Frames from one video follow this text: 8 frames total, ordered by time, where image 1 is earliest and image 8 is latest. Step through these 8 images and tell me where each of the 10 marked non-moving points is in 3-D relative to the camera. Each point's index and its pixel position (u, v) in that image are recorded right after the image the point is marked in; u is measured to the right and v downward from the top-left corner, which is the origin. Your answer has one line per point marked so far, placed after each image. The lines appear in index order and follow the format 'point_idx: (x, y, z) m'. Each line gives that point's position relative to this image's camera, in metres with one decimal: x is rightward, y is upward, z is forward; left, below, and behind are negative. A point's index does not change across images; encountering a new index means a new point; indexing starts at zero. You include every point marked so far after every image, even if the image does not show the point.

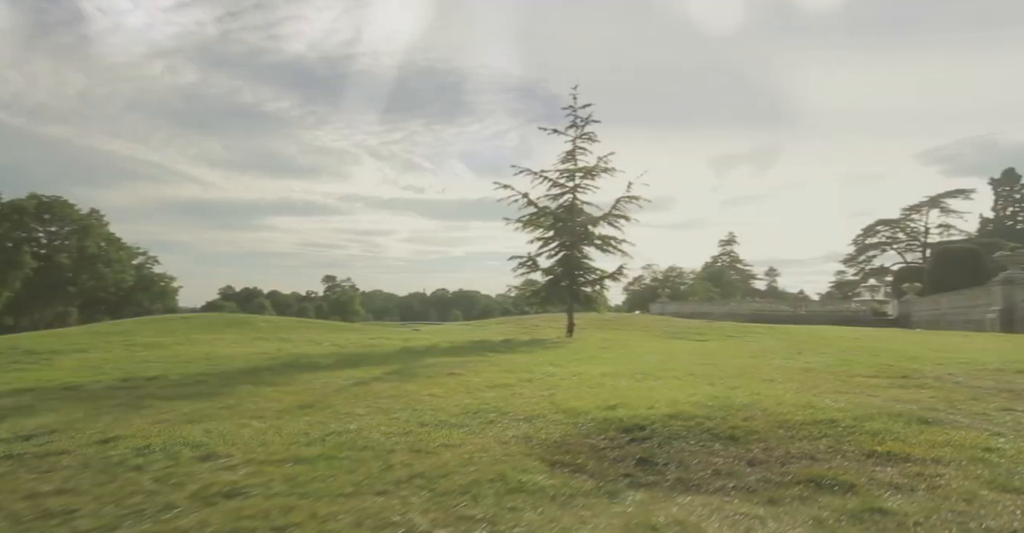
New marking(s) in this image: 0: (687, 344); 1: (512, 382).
0: (+2.3, -1.1, +8.1) m
1: (0.0, -0.6, +3.4) m
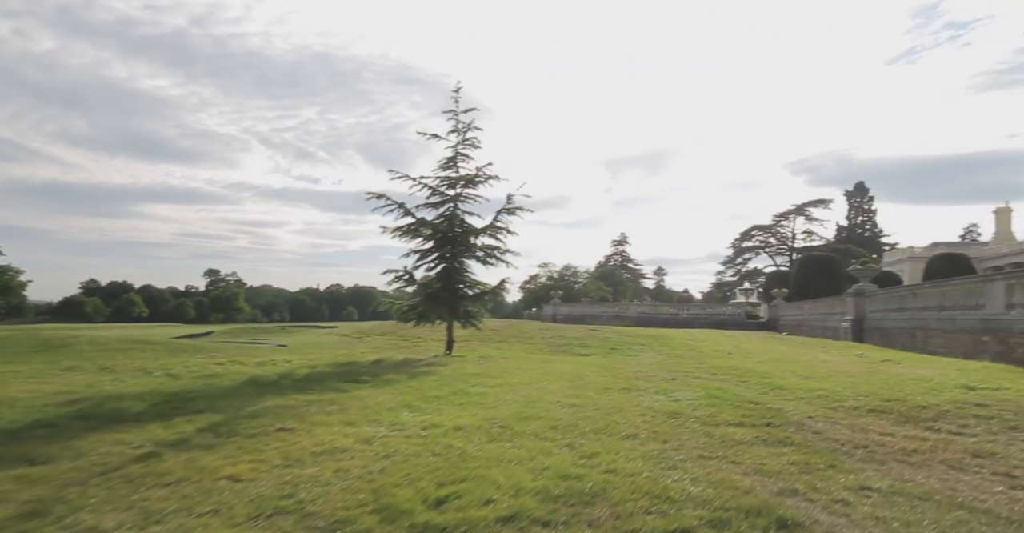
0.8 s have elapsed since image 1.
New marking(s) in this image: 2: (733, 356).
0: (+0.7, -1.3, +7.9) m
1: (-0.8, -0.8, +2.9) m
2: (+3.6, -1.5, +10.2) m
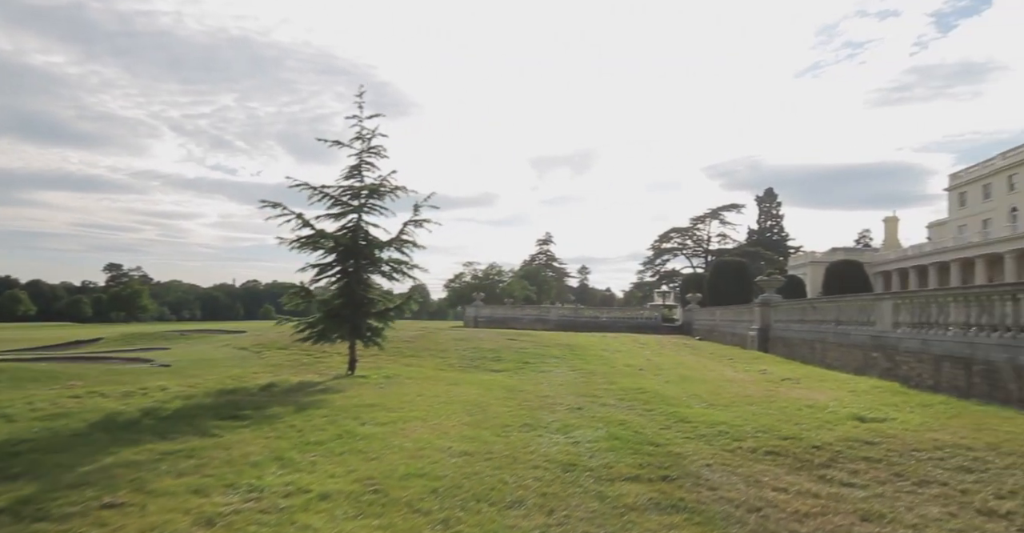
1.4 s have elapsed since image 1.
0: (-0.5, -1.5, +7.6) m
1: (-1.3, -1.1, +2.5) m
2: (+2.2, -1.7, +10.2) m
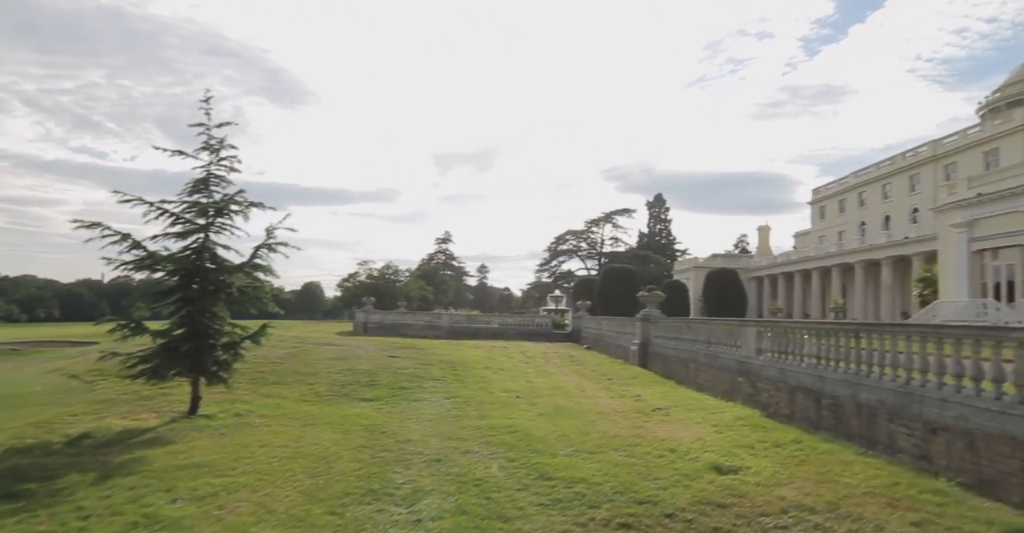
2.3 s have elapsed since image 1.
0: (-2.1, -1.9, +7.0) m
1: (-2.0, -1.4, +1.8) m
2: (+0.1, -2.2, +10.0) m
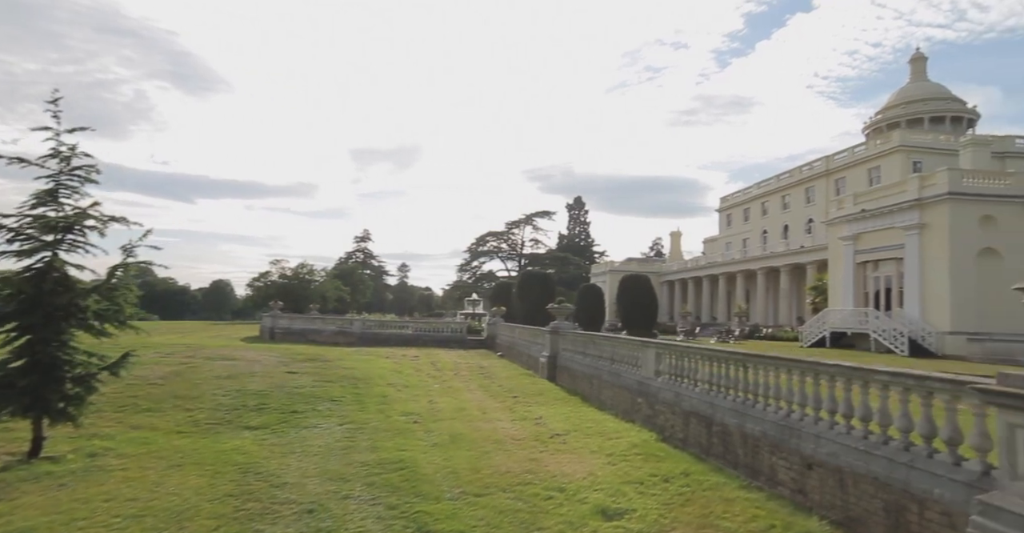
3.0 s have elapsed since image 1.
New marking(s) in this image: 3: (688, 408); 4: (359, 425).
0: (-3.3, -2.1, +6.4) m
1: (-2.6, -1.7, +1.2) m
2: (-1.5, -2.5, +9.6) m
3: (+2.4, -1.9, +8.4) m
4: (-2.4, -2.5, +9.7) m
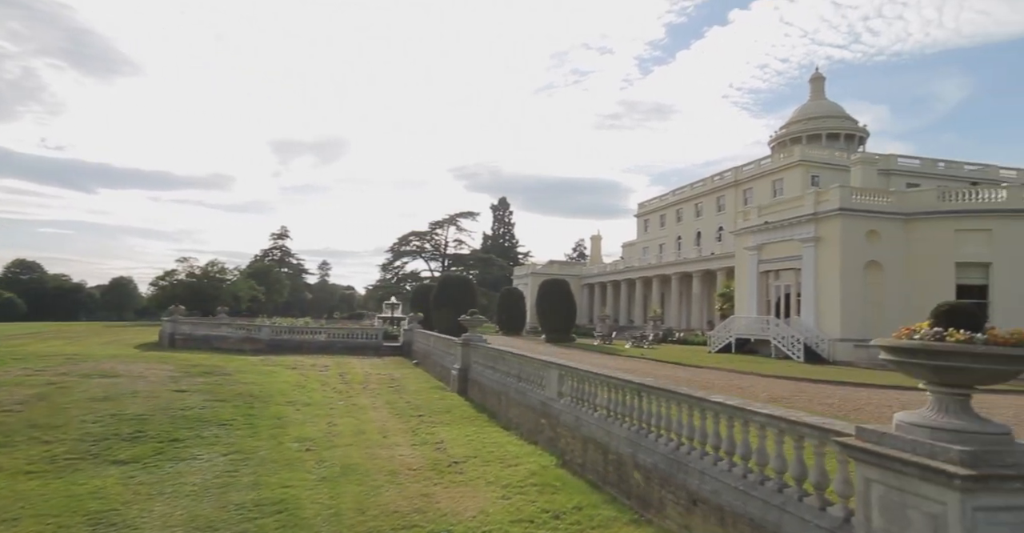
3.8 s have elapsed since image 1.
0: (-4.3, -2.4, +5.7) m
1: (-3.0, -1.9, +0.6) m
2: (-3.0, -2.8, +9.1) m
3: (+1.0, -2.3, +8.4) m
4: (-3.9, -2.7, +9.1) m
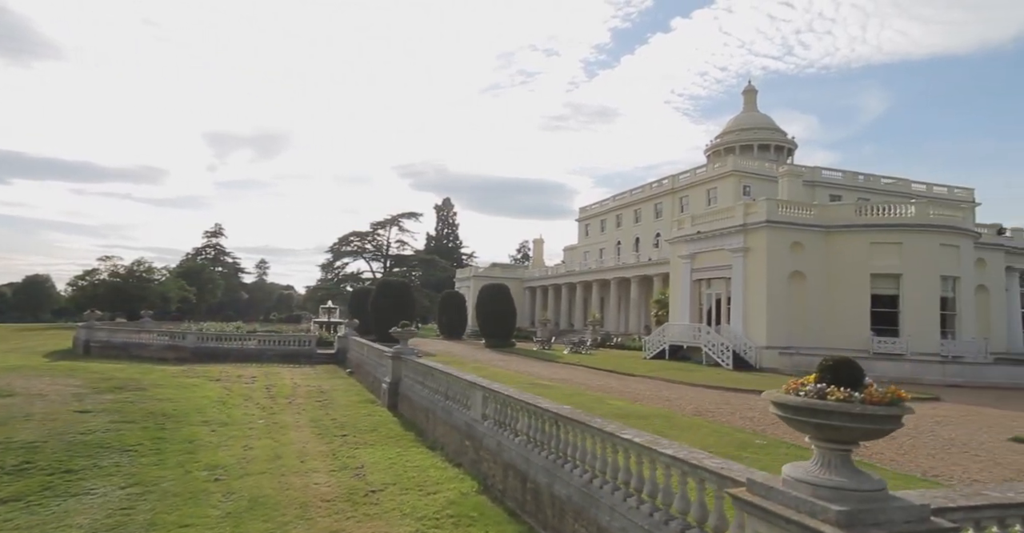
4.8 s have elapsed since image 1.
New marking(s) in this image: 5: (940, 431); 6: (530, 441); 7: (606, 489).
0: (-5.1, -2.6, +5.1) m
1: (-3.3, -2.2, +0.2) m
2: (-4.1, -3.0, +8.6) m
3: (-0.1, -2.6, +8.3) m
4: (-5.0, -3.0, +8.5) m
5: (+8.6, -3.3, +12.4) m
6: (+0.2, -2.2, +7.7) m
7: (+0.9, -2.1, +5.8) m
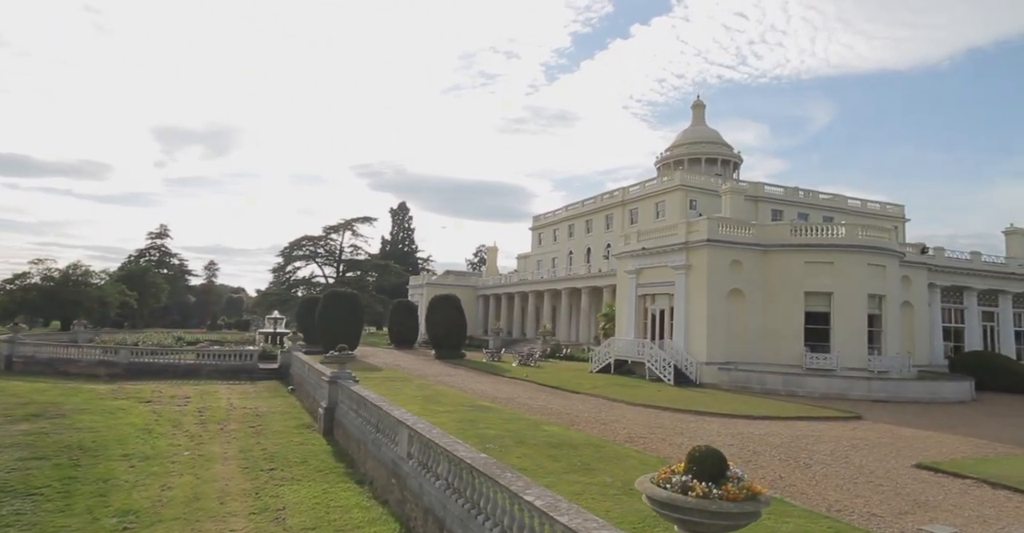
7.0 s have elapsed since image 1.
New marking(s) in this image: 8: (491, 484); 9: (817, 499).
0: (-6.0, -3.1, +4.7) m
1: (-3.8, -2.6, 0.0) m
2: (-5.2, -3.6, +8.3) m
3: (-1.1, -3.2, +8.3) m
4: (-6.1, -3.6, +8.1) m
5: (+7.2, -4.0, +13.1) m
6: (-0.8, -2.8, +7.7) m
7: (0.0, -2.6, +5.8) m
8: (-0.2, -2.3, +6.5) m
9: (+4.7, -3.5, +9.4) m
